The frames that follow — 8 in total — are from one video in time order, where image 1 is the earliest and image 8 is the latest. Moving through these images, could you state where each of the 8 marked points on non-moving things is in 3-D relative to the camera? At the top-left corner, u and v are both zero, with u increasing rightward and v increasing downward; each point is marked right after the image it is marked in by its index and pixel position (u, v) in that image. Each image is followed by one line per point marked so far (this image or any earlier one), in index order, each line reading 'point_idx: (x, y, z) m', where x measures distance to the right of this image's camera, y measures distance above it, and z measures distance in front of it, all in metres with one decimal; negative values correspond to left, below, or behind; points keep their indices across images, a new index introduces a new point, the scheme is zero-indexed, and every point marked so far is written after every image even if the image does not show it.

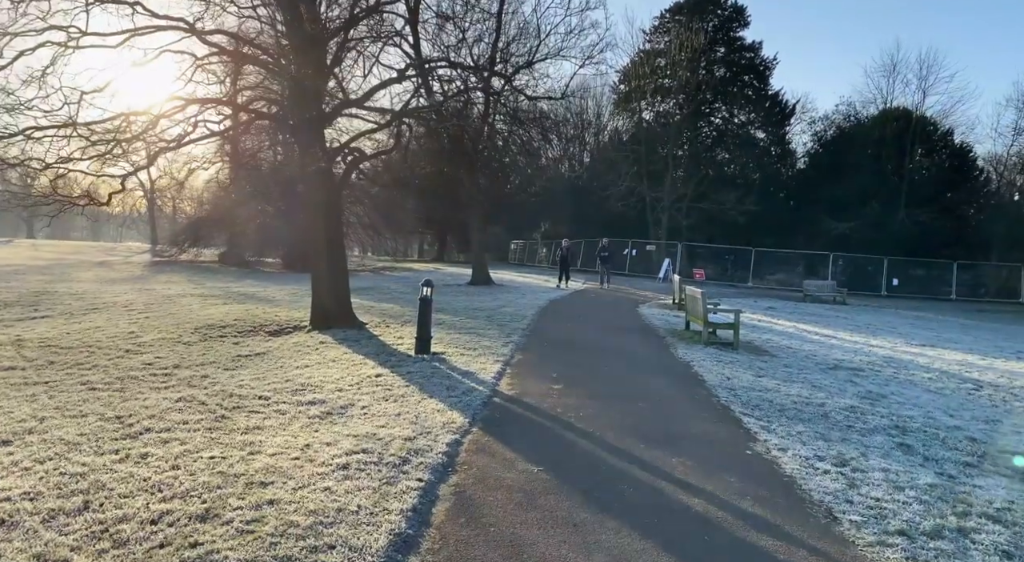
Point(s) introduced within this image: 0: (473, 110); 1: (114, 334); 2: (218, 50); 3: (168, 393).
0: (-0.9, +3.8, +13.7) m
1: (-5.9, -0.7, +9.0) m
2: (-5.2, +4.2, +11.0) m
3: (-3.2, -1.1, +5.7) m
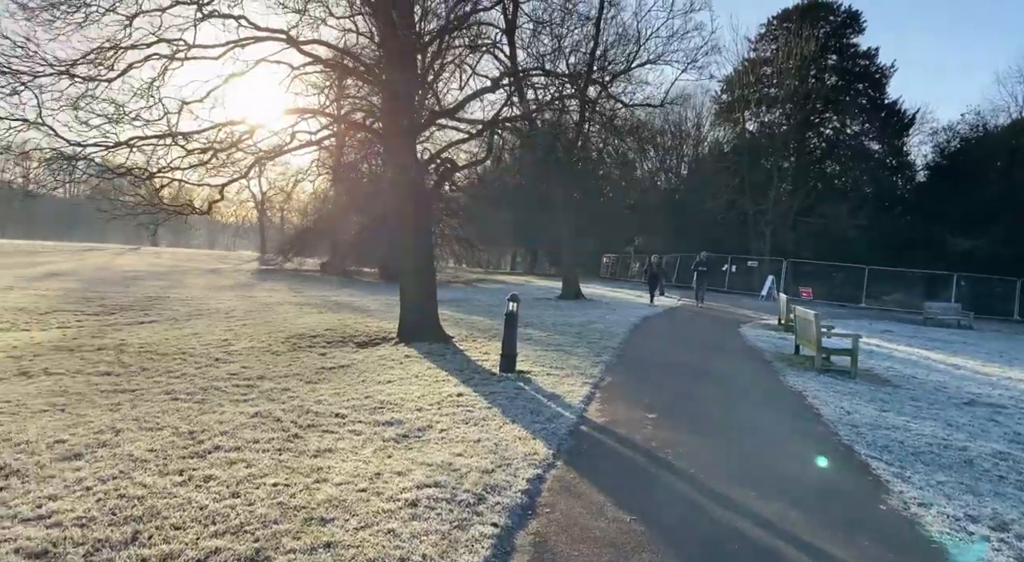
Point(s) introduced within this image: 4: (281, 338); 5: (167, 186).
0: (+1.2, +3.5, +13.1) m
1: (-4.6, -0.8, +9.1) m
2: (-3.5, +4.0, +11.1) m
3: (-2.4, -1.2, +5.5) m
4: (-3.9, -1.0, +10.2) m
5: (-5.2, +1.4, +9.2) m
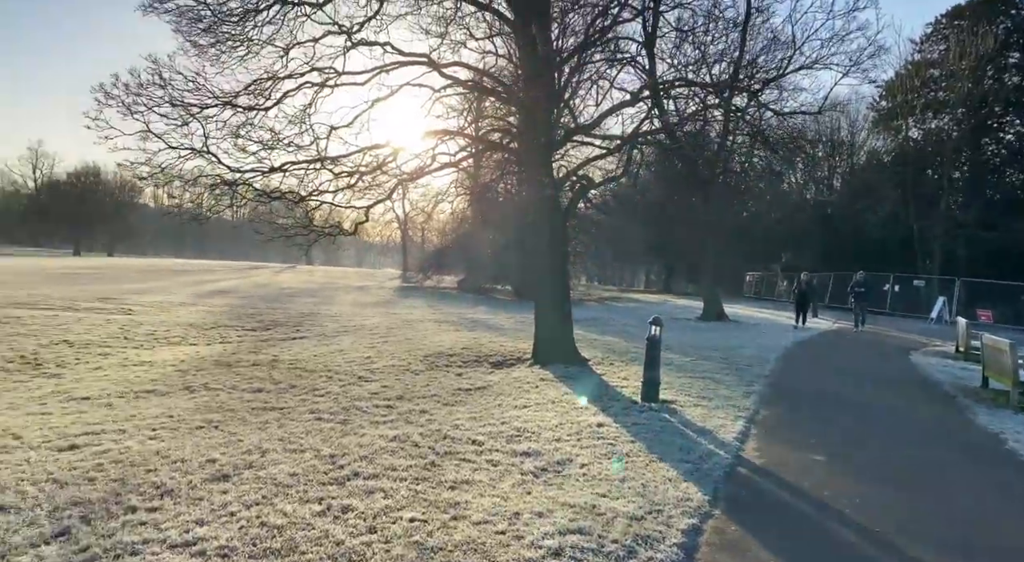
0: (+4.1, +3.1, +12.2) m
1: (-2.5, -1.1, +9.4) m
2: (-1.0, +3.6, +11.3) m
3: (-1.1, -1.3, +5.4) m
4: (-1.6, -1.3, +10.3) m
5: (-3.1, +1.2, +9.7) m
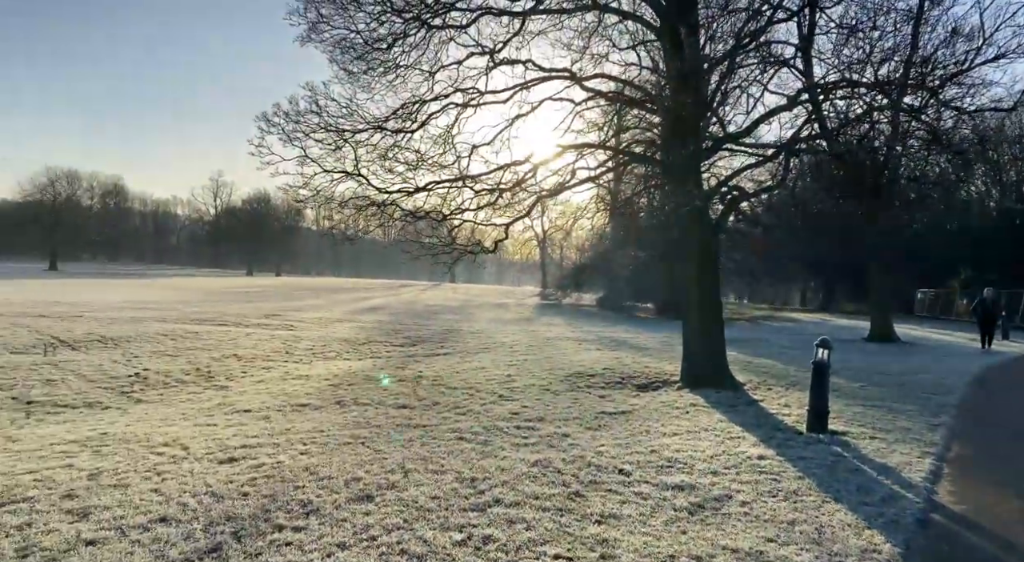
0: (+6.7, +2.8, +10.8) m
1: (-0.3, -1.4, +9.4) m
2: (+1.6, +3.3, +11.0) m
3: (+0.1, -1.5, +5.2) m
4: (+0.8, -1.6, +10.1) m
5: (-0.8, +0.9, +9.8) m
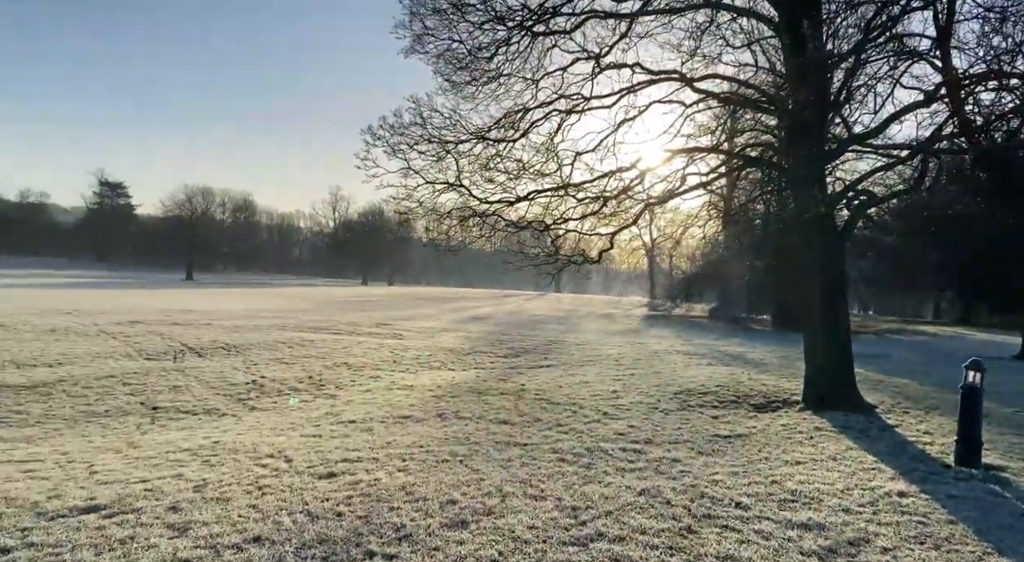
0: (+8.4, +2.6, +9.3) m
1: (+1.2, -1.6, +9.1) m
2: (+3.4, +3.1, +10.3) m
3: (+1.0, -1.6, +4.8) m
4: (+2.5, -1.7, +9.5) m
5: (+0.8, +0.7, +9.6) m
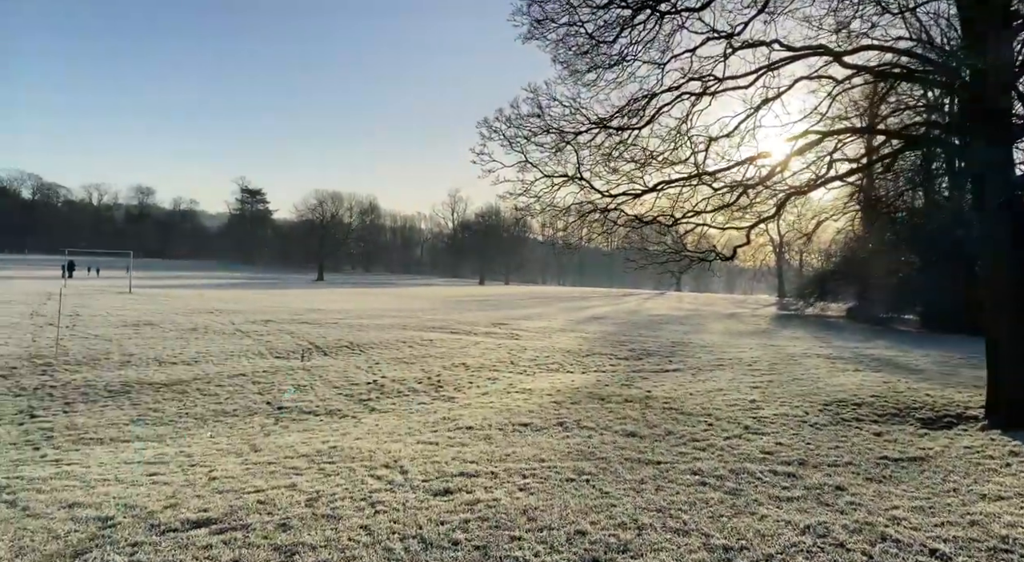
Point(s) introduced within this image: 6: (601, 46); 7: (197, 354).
0: (+10.0, +2.7, +7.1) m
1: (+3.0, -1.5, +8.2) m
2: (+5.3, +3.2, +9.1) m
3: (+1.9, -1.6, +4.1) m
4: (+4.3, -1.7, +8.4) m
5: (+2.6, +0.7, +8.8) m
6: (+1.1, +2.9, +7.5) m
7: (-7.5, -1.8, +14.4) m
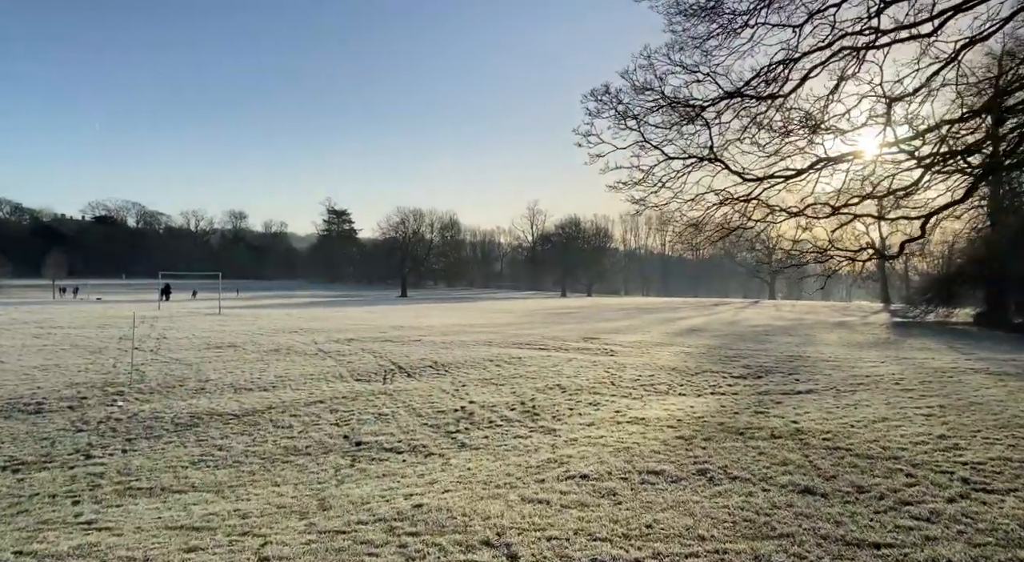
0: (+10.9, +2.9, +4.6) m
1: (+4.2, -1.6, +6.5) m
2: (+6.5, +3.2, +7.2) m
3: (+2.6, -1.6, +2.6) m
4: (+5.5, -1.7, +6.6) m
5: (+3.9, +0.7, +7.2) m
6: (+2.1, +2.8, +6.2) m
7: (-5.4, -2.2, +14.0) m
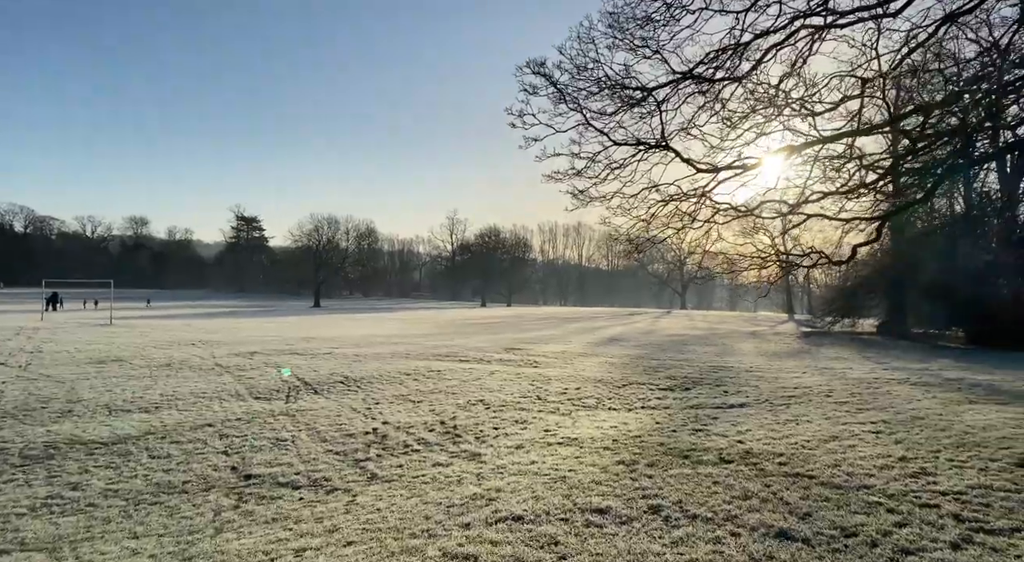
0: (+10.4, +2.8, +5.1) m
1: (+3.4, -1.6, +6.1) m
2: (+5.7, +3.1, +7.1) m
3: (+2.4, -1.6, +2.0) m
4: (+4.7, -1.8, +6.3) m
5: (+3.1, +0.6, +6.8) m
6: (+1.4, +2.8, +5.6) m
7: (-7.1, -2.3, +12.2) m
